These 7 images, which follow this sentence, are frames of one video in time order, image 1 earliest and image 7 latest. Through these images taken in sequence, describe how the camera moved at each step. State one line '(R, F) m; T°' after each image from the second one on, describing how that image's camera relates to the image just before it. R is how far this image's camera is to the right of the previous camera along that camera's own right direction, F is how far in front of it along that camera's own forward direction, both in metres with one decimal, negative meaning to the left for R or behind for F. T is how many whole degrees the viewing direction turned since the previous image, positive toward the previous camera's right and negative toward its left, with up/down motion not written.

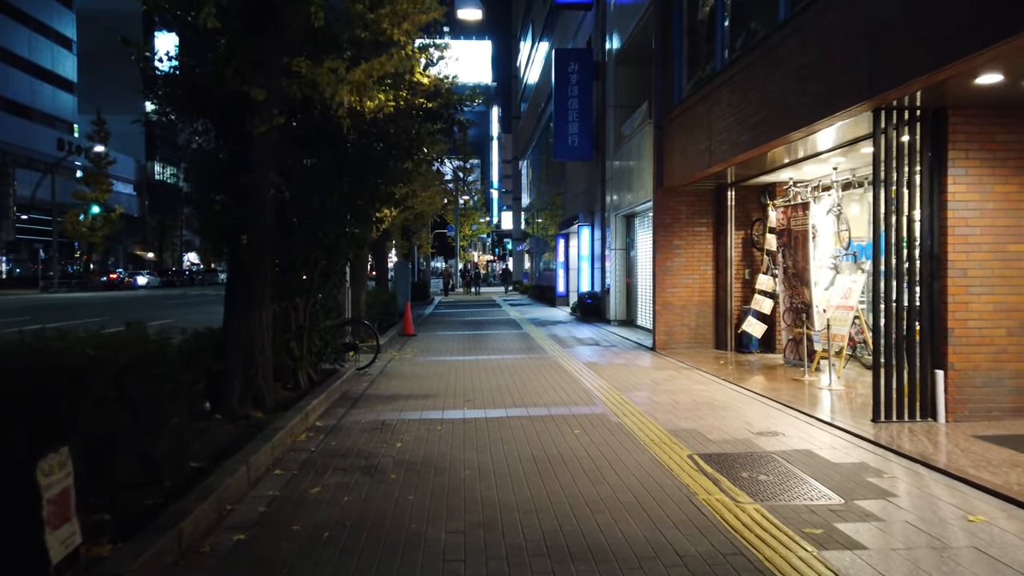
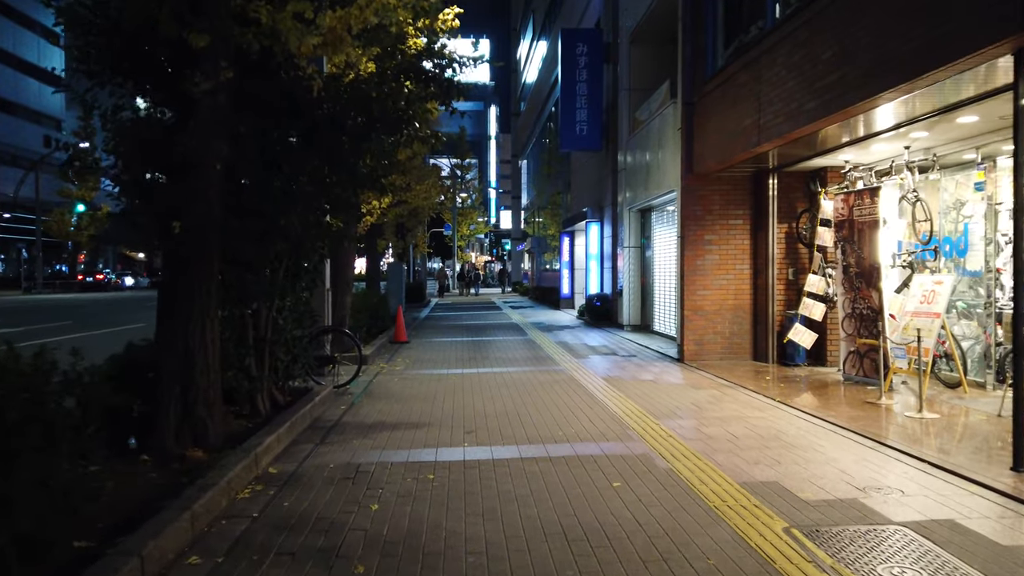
(-0.2, +1.9) m; 0°
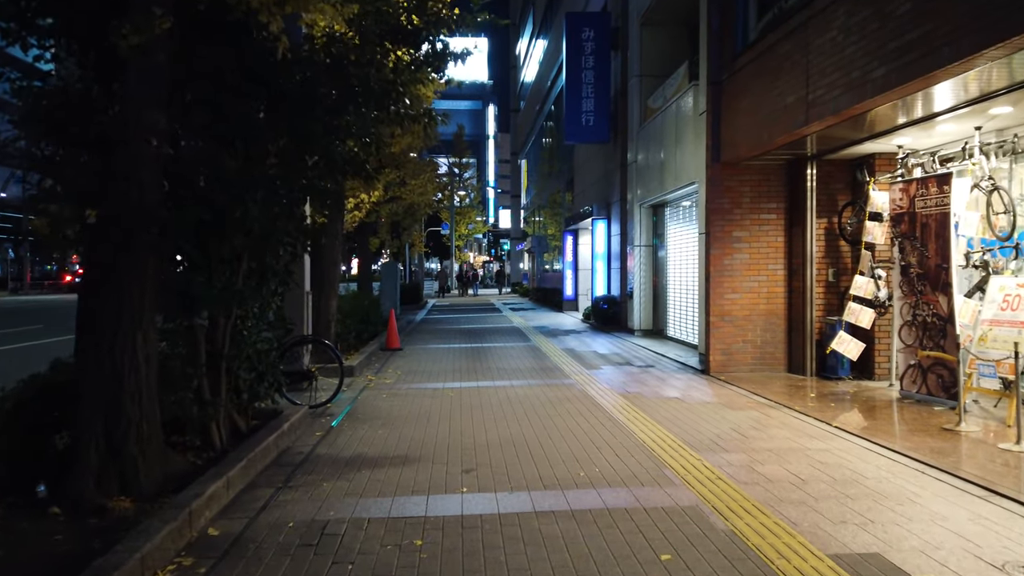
(-0.1, +1.4) m; 0°
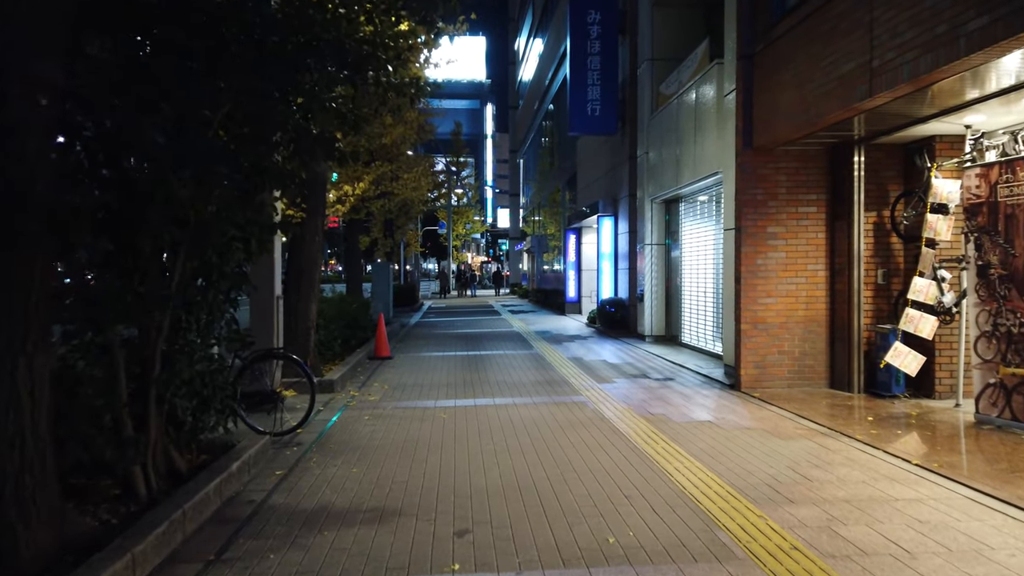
(-0.1, +1.4) m; 0°
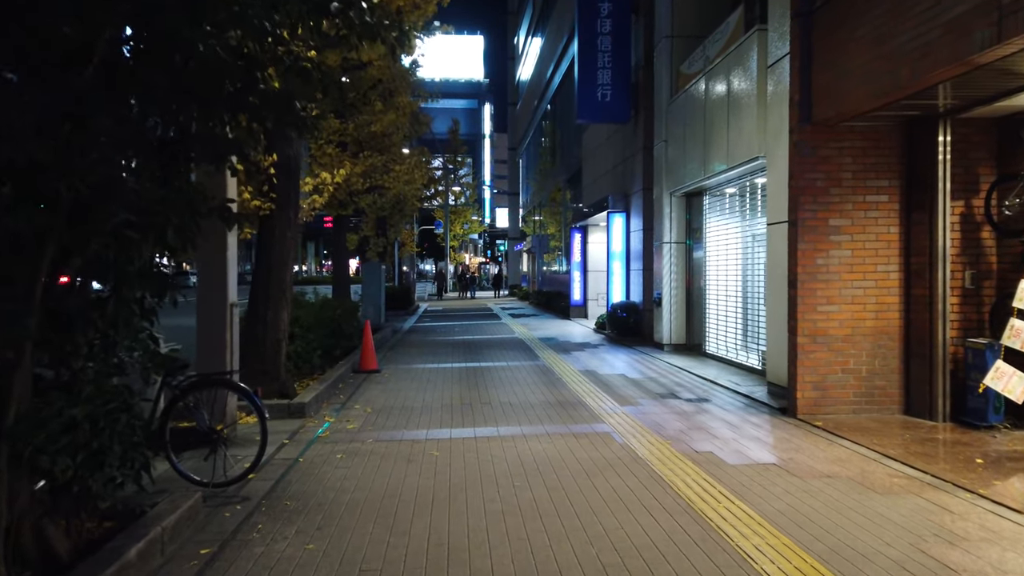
(-0.1, +1.7) m; 0°
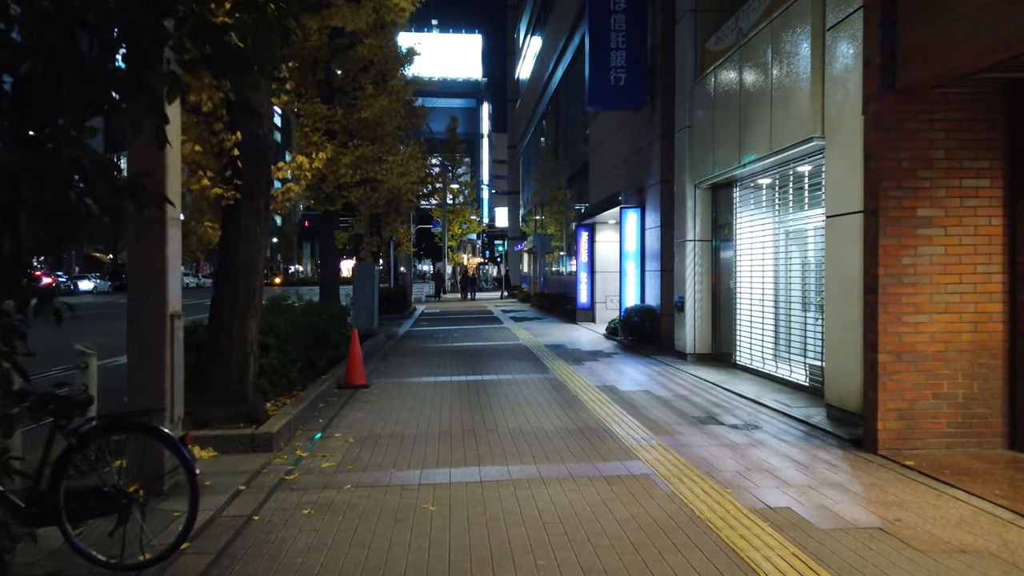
(-0.1, +1.5) m; 0°
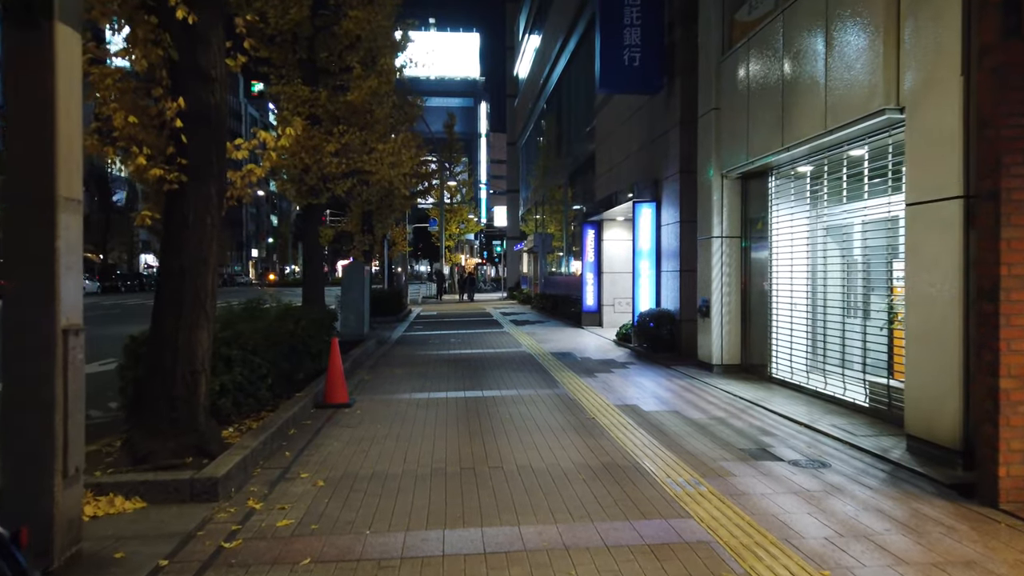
(-0.1, +1.5) m; 0°
